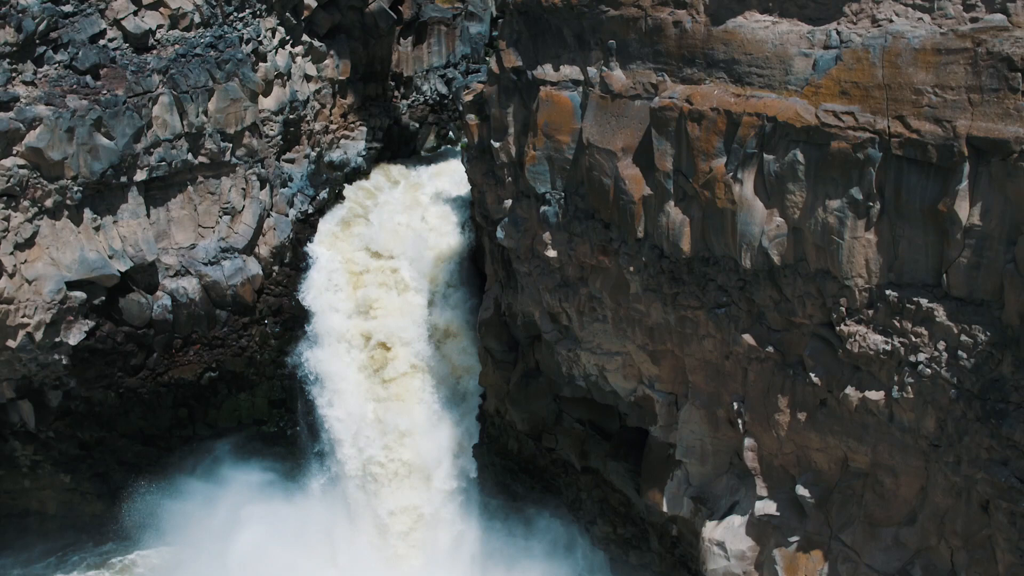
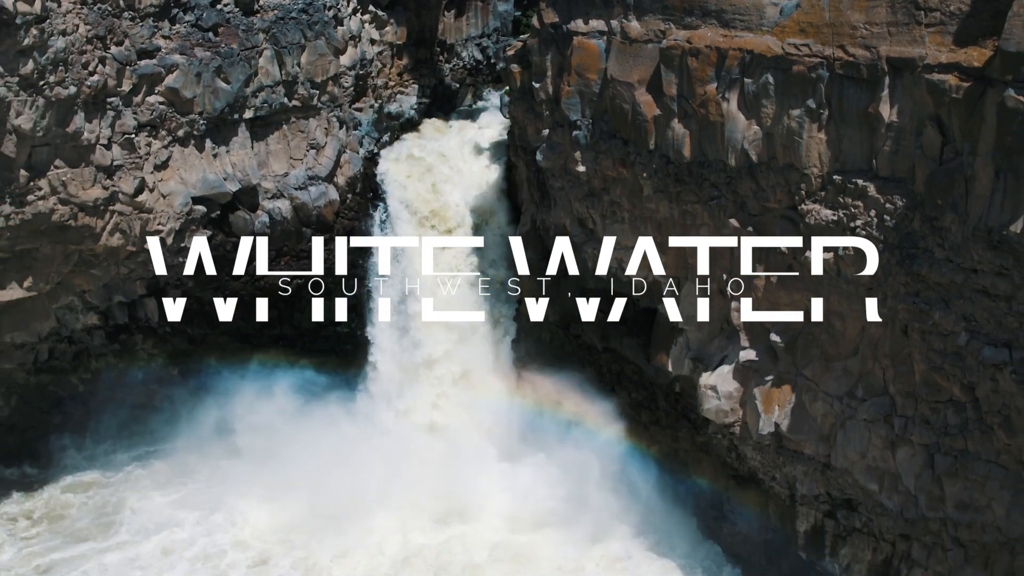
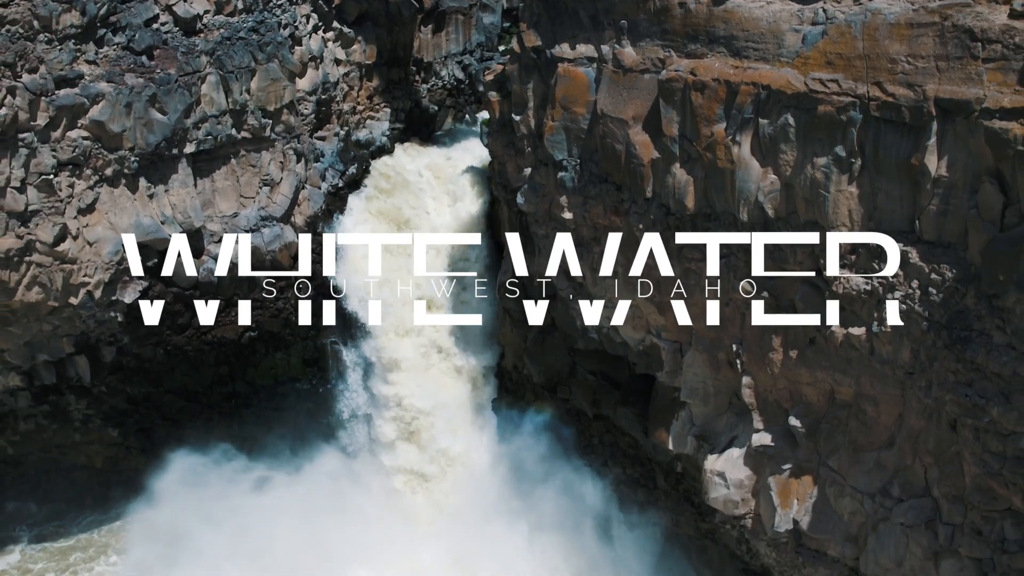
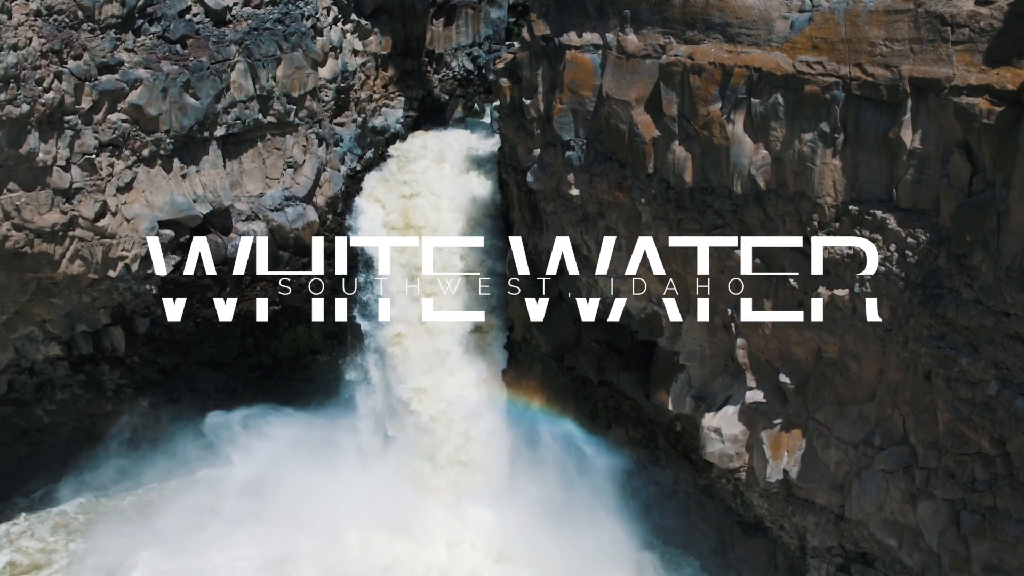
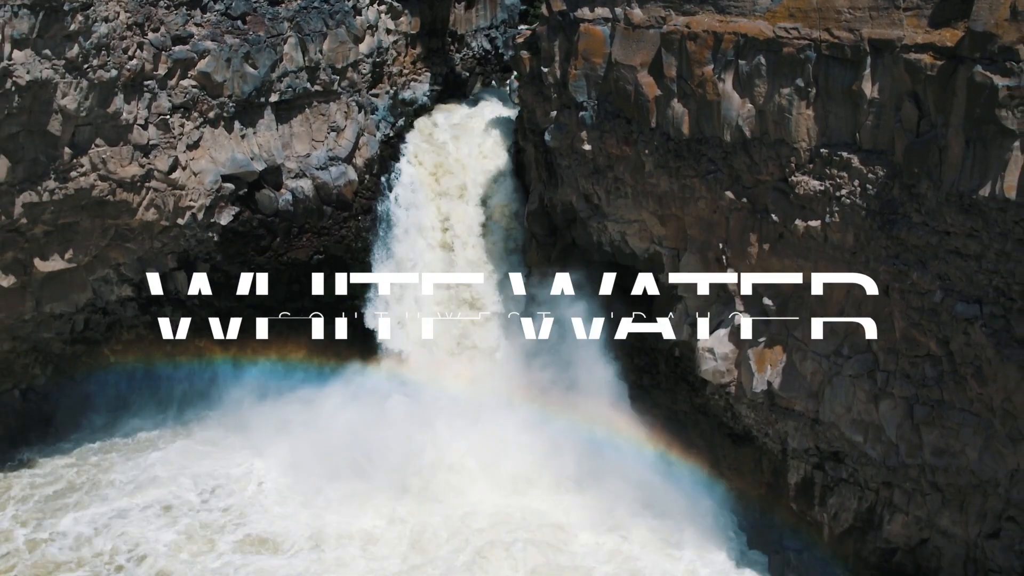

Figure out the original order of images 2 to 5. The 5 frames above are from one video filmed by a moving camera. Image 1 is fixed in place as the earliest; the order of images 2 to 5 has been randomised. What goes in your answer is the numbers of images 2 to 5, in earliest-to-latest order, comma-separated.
3, 4, 2, 5
